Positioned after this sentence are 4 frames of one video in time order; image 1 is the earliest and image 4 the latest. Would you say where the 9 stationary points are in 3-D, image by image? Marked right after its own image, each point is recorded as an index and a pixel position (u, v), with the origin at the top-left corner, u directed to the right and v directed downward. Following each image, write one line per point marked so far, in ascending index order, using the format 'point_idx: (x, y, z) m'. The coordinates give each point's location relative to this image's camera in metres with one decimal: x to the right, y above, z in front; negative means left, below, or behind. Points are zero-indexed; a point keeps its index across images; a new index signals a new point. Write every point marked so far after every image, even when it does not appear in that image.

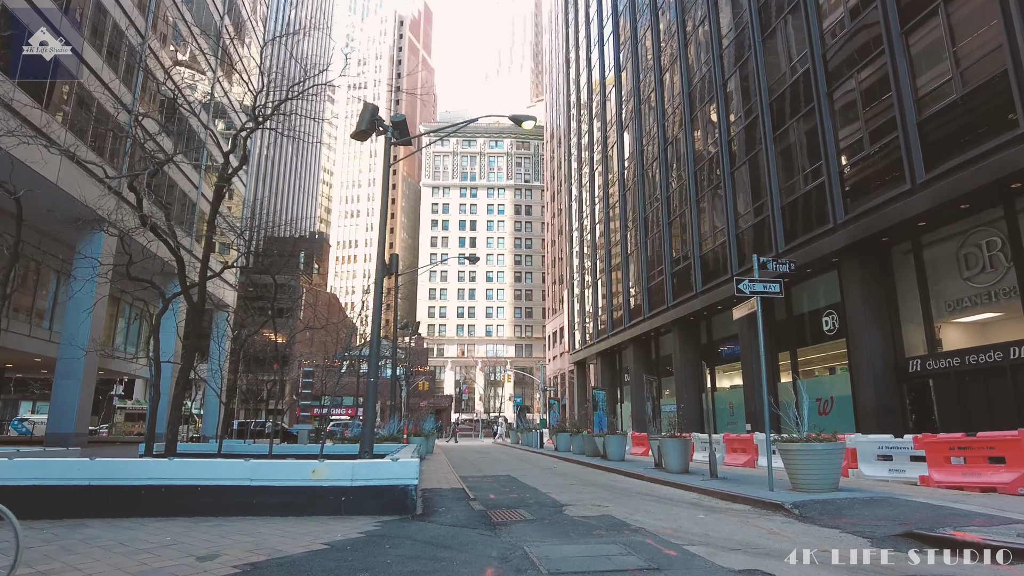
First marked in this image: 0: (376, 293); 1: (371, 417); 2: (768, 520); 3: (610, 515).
0: (-2.8, -0.1, +13.2) m
1: (-2.8, -2.6, +12.5) m
2: (+3.3, -3.0, +8.3) m
3: (+1.3, -3.1, +8.6) m
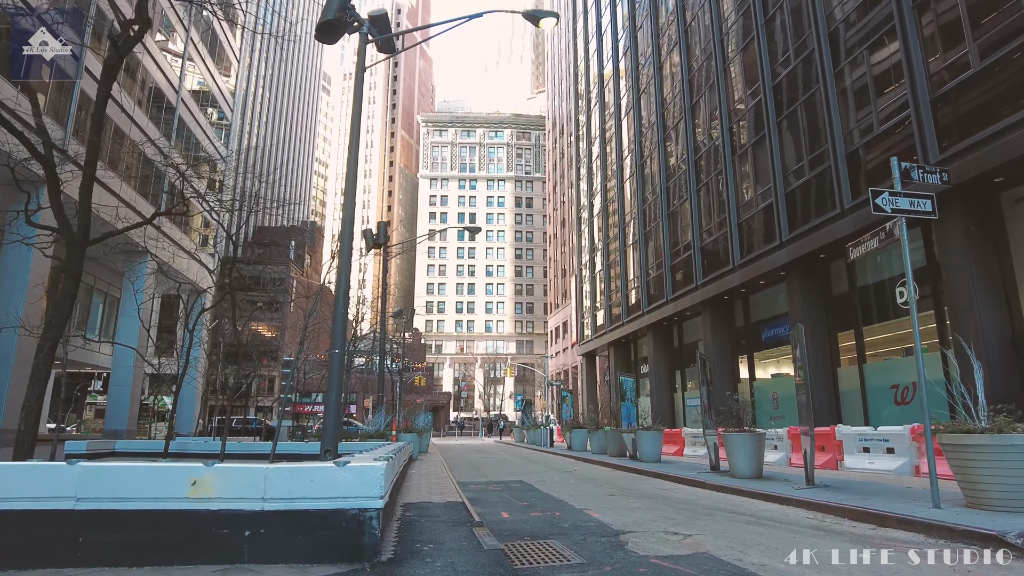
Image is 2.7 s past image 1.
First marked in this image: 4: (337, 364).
0: (-2.5, +0.8, +9.7) m
1: (-2.5, -1.7, +9.0) m
2: (+3.6, -2.1, +4.8) m
3: (+1.6, -2.1, +5.1) m
4: (-2.5, -1.1, +9.2) m
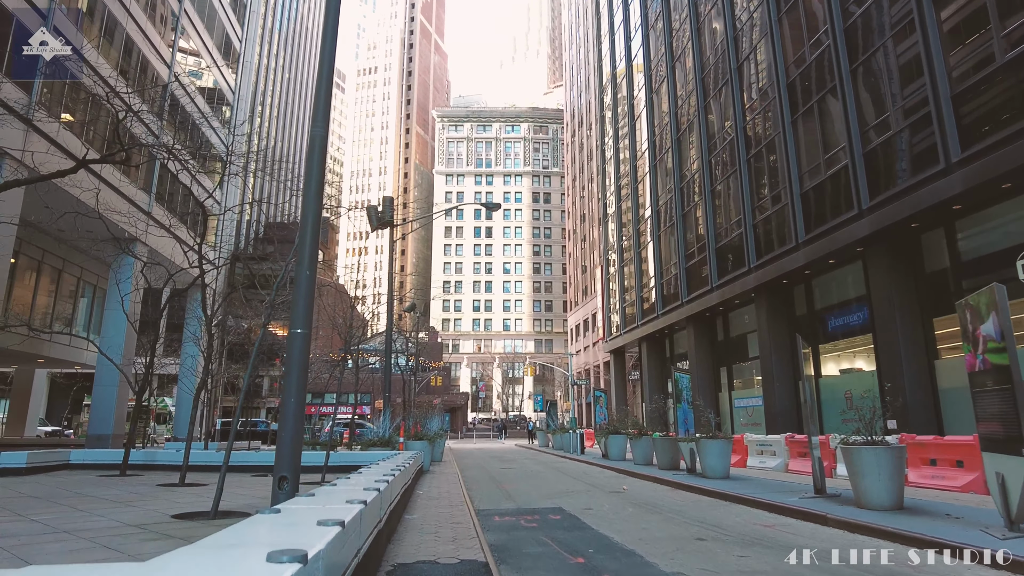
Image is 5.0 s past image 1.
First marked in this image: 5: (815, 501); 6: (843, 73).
0: (-2.1, +1.3, +6.8) m
1: (-2.1, -1.2, +6.1) m
2: (+3.9, -1.6, +1.7) m
3: (+1.9, -1.6, +2.1) m
4: (-2.1, -0.6, +6.3) m
5: (+4.1, -2.9, +8.7) m
6: (+9.0, +5.9, +17.7) m
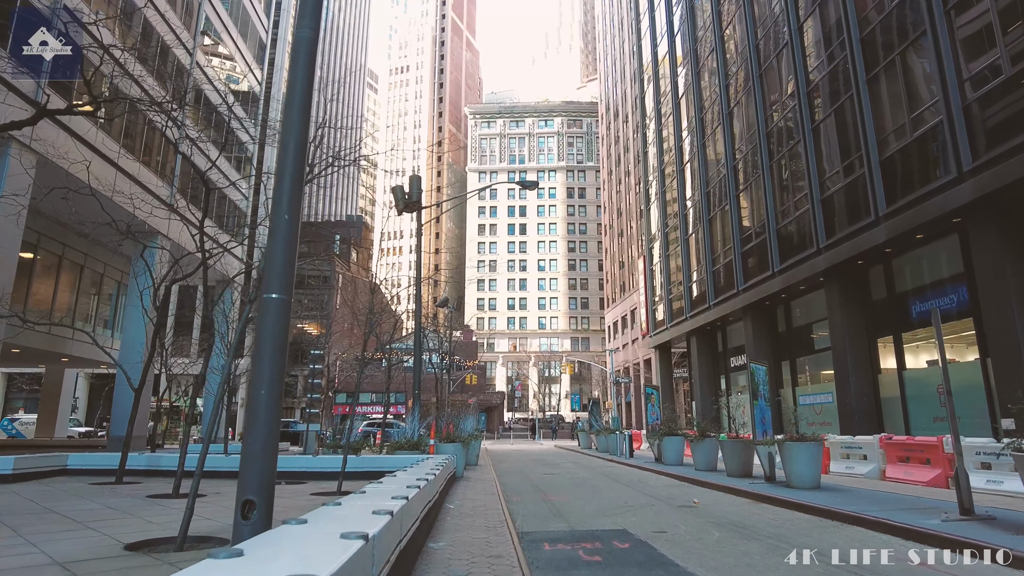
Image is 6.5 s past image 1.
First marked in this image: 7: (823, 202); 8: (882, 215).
0: (-1.7, +1.7, +5.0) m
1: (-1.7, -0.8, +4.4) m
2: (+4.1, -1.1, -0.3) m
3: (+2.1, -1.2, +0.1) m
4: (-1.7, -0.2, +4.5) m
5: (+4.7, -2.4, +6.6) m
6: (+10.0, +6.4, +15.4) m
7: (+9.6, +2.7, +20.1) m
8: (+9.7, +1.9, +17.0) m
